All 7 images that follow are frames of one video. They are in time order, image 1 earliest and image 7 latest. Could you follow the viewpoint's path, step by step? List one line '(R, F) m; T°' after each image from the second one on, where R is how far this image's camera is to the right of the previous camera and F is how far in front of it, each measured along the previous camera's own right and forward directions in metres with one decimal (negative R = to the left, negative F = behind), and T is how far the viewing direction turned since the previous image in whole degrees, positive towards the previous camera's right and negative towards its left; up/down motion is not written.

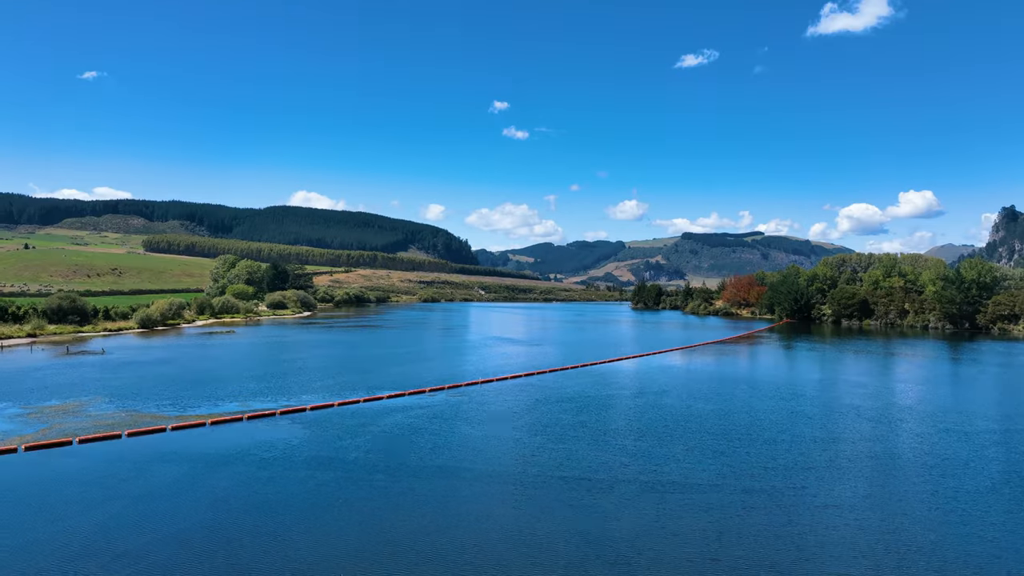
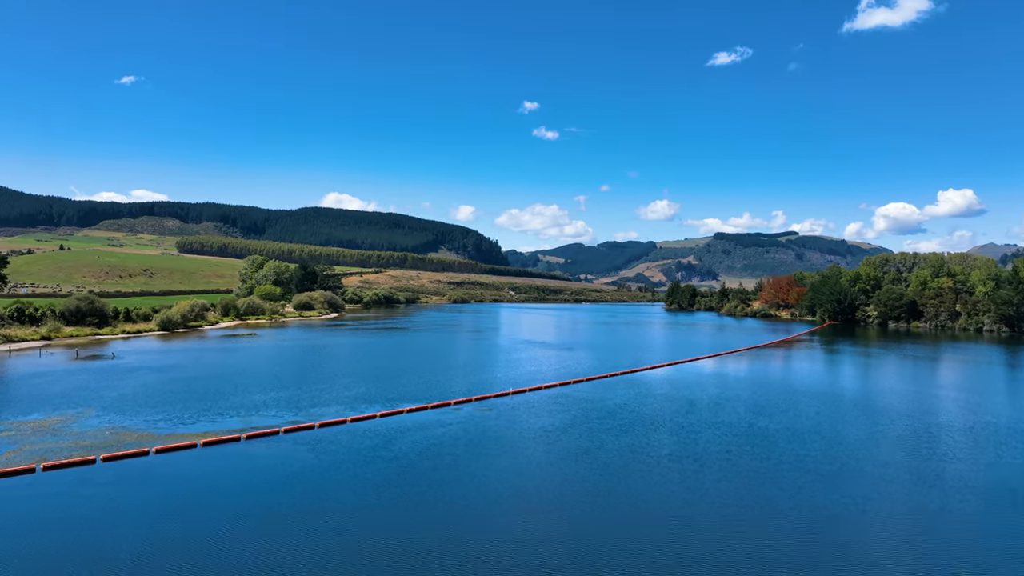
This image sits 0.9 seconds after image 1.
(-0.1, +1.4) m; -3°
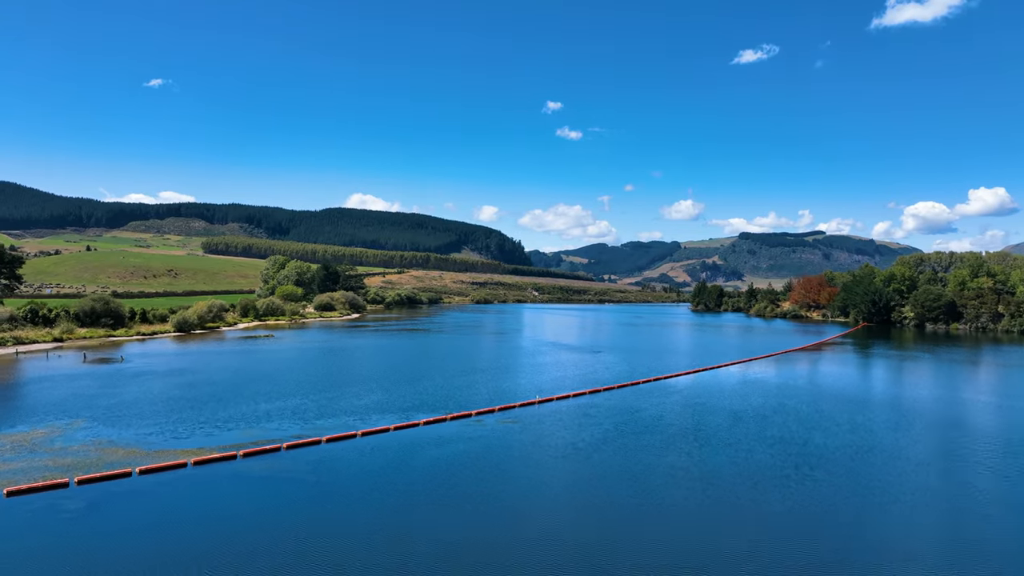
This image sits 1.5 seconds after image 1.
(-0.1, +1.0) m; -2°
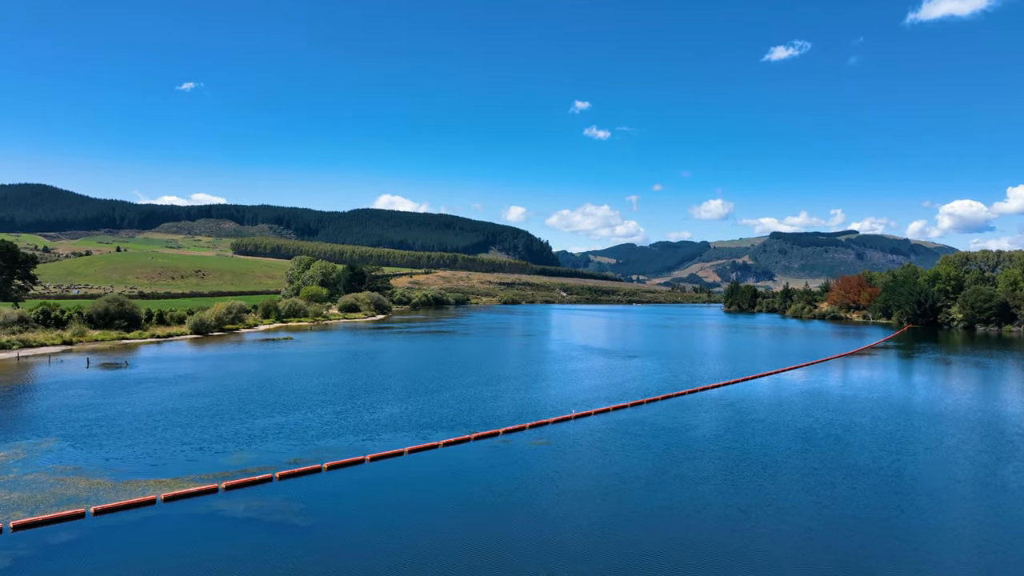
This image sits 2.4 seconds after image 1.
(-0.1, +1.4) m; -3°
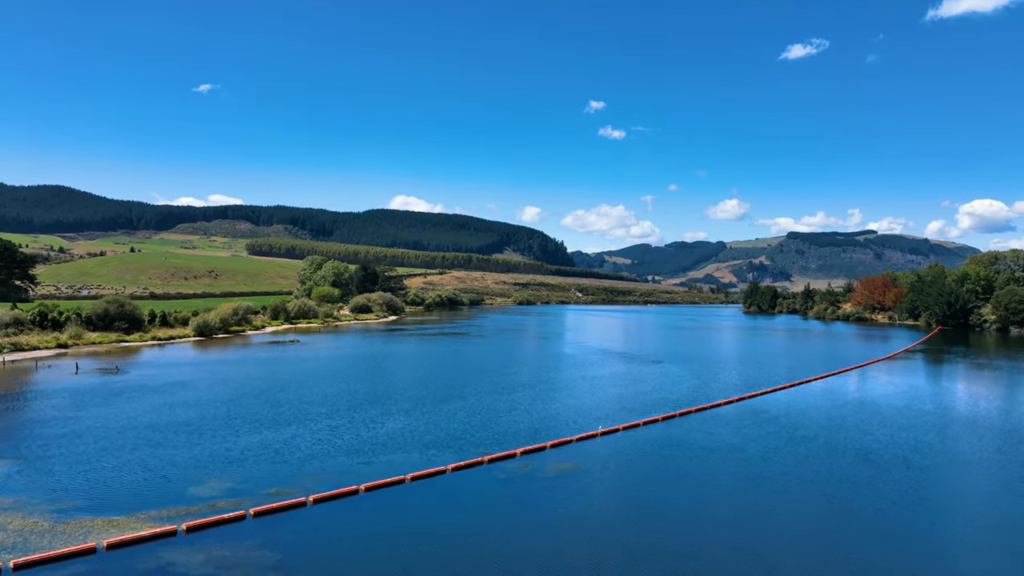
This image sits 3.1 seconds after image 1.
(-0.1, +1.1) m; -1°
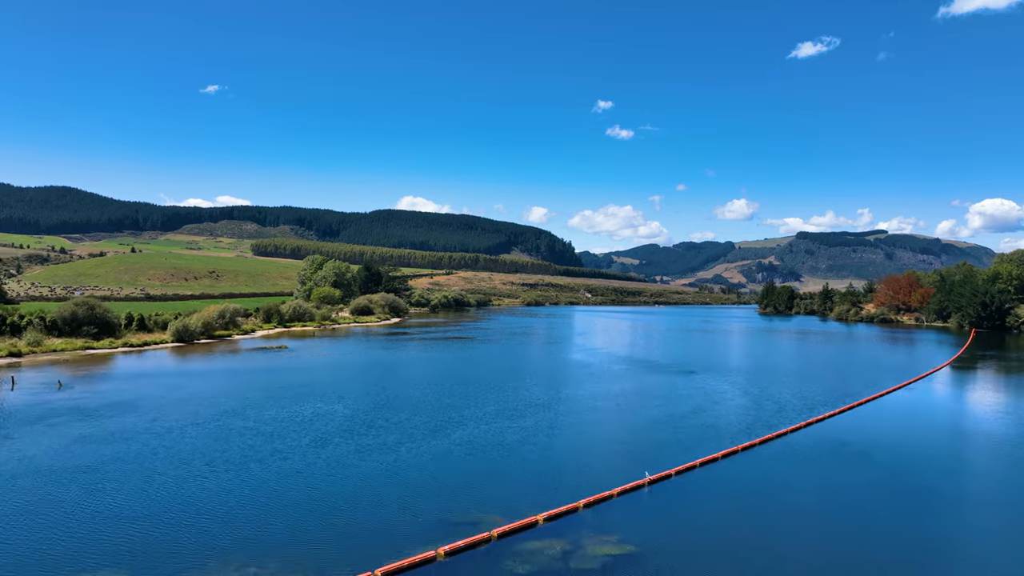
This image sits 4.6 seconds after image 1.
(0.0, +1.5) m; -1°
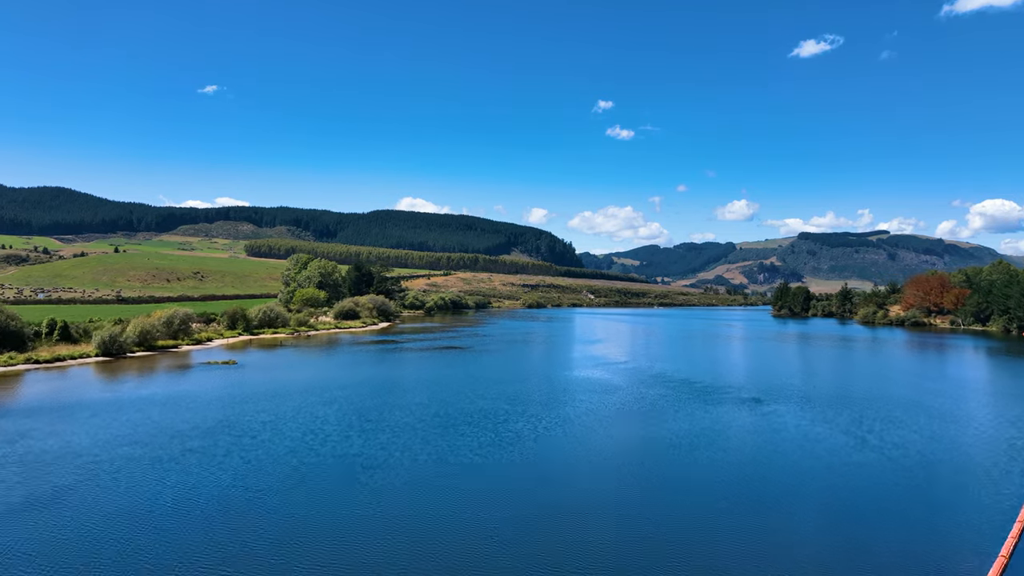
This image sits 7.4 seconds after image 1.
(+0.1, +2.3) m; 0°
